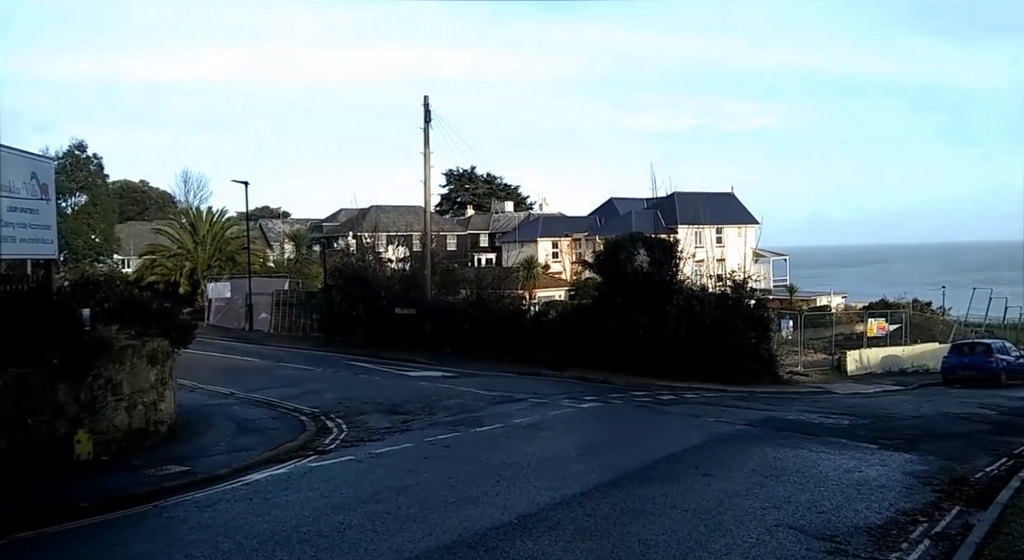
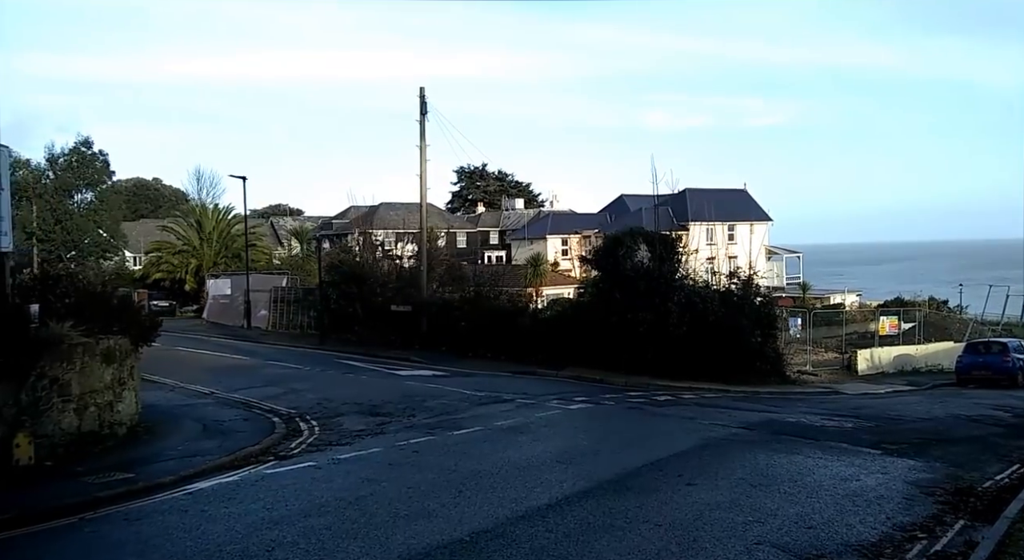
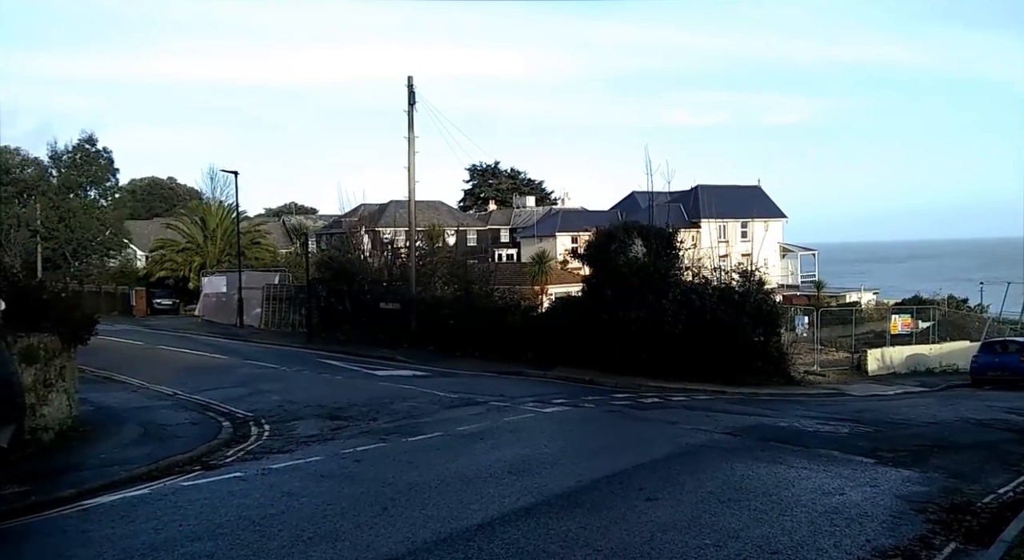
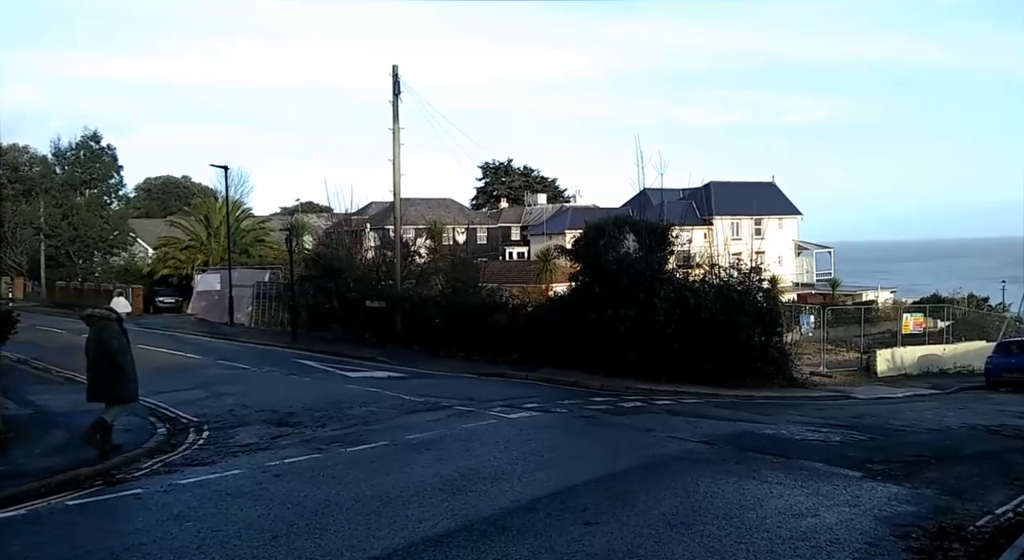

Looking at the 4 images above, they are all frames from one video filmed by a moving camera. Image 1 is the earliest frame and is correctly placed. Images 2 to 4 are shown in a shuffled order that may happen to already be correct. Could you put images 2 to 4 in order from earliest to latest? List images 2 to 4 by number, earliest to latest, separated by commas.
2, 3, 4
